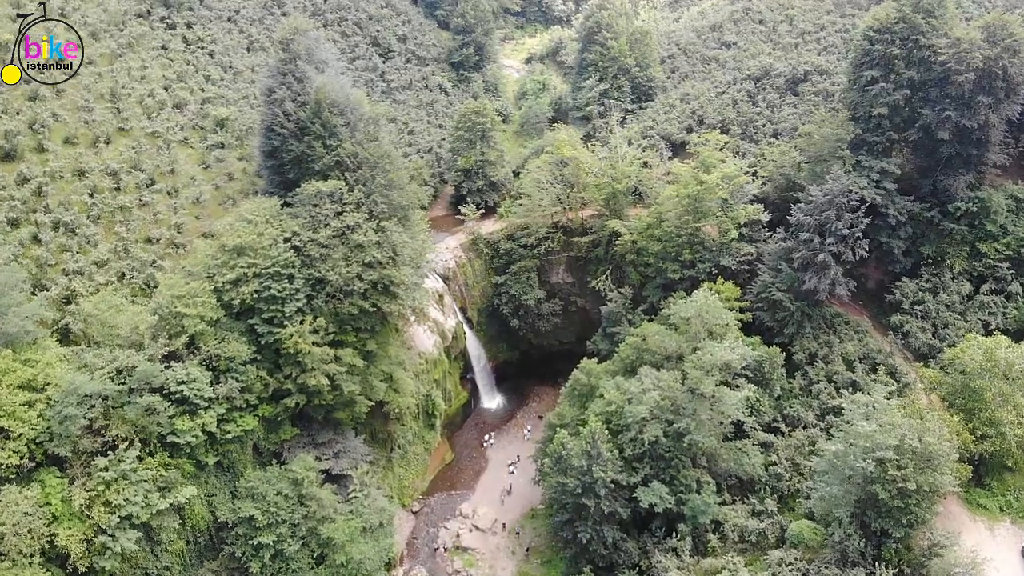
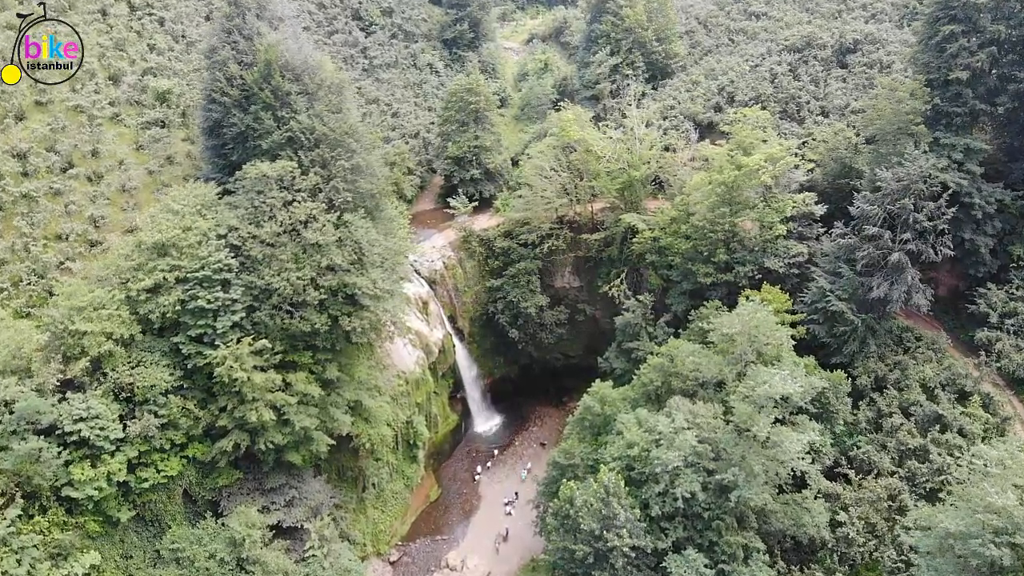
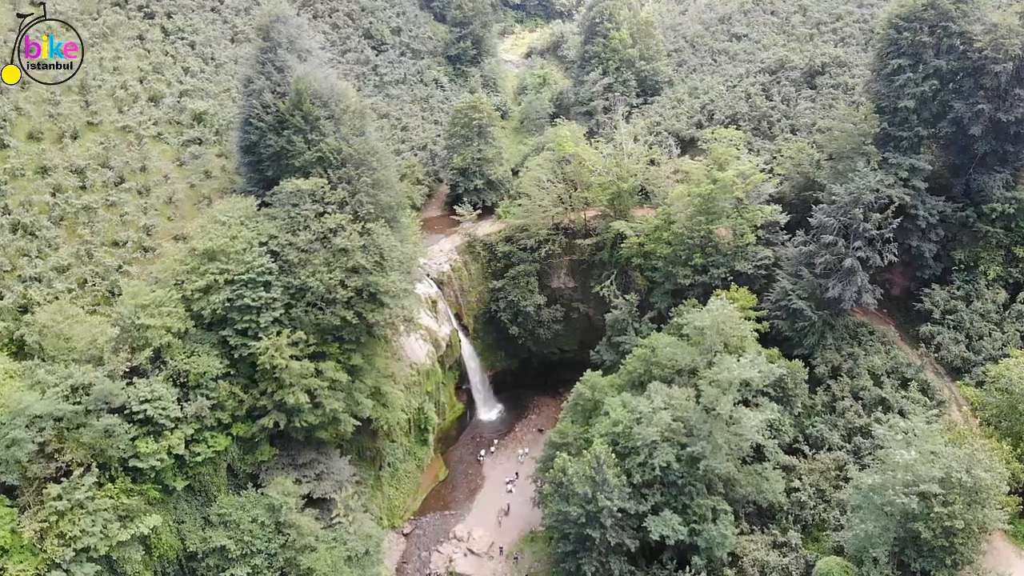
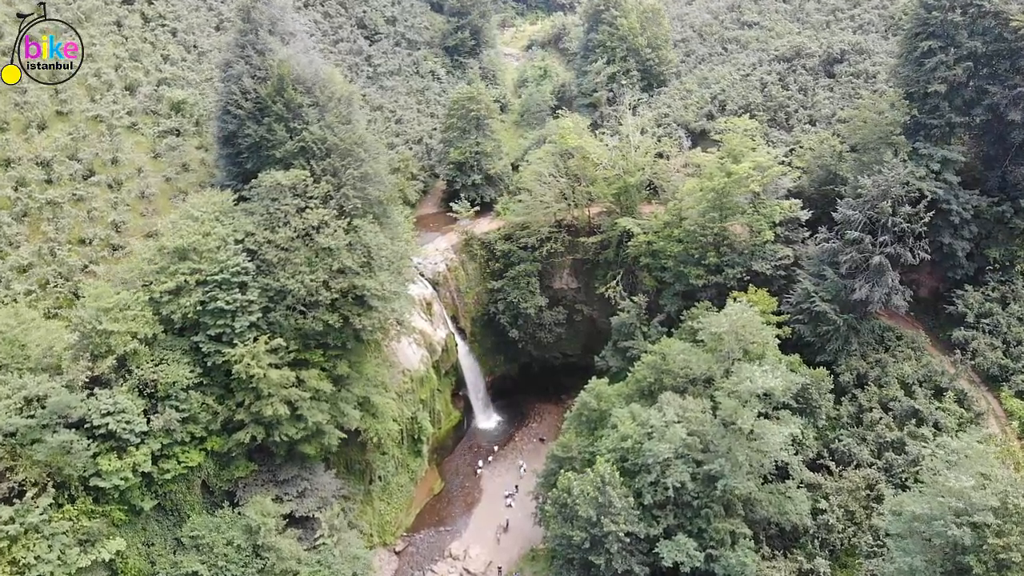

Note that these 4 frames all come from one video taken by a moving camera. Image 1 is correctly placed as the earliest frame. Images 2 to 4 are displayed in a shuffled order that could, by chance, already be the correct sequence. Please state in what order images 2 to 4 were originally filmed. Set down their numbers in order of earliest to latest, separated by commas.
3, 4, 2
